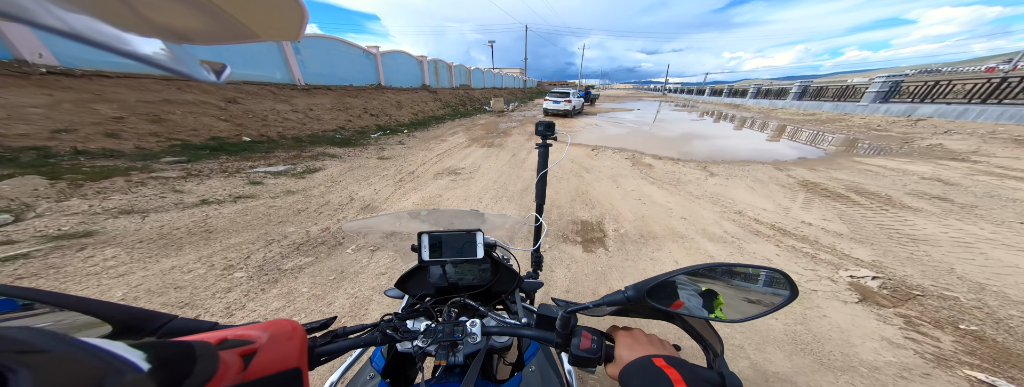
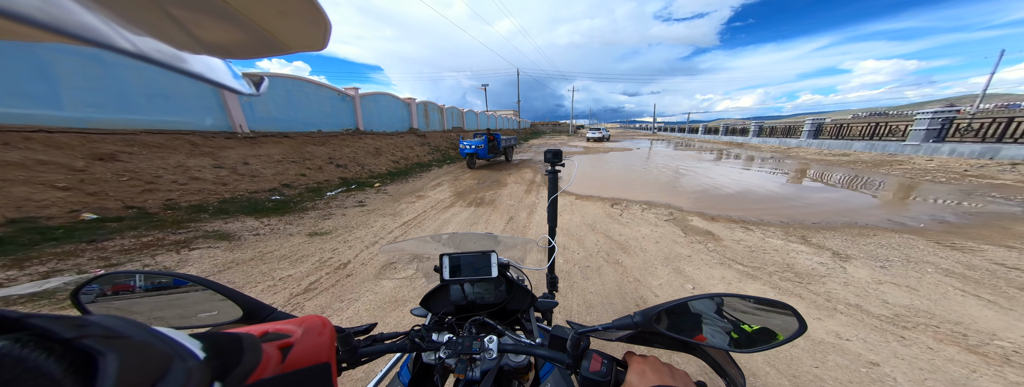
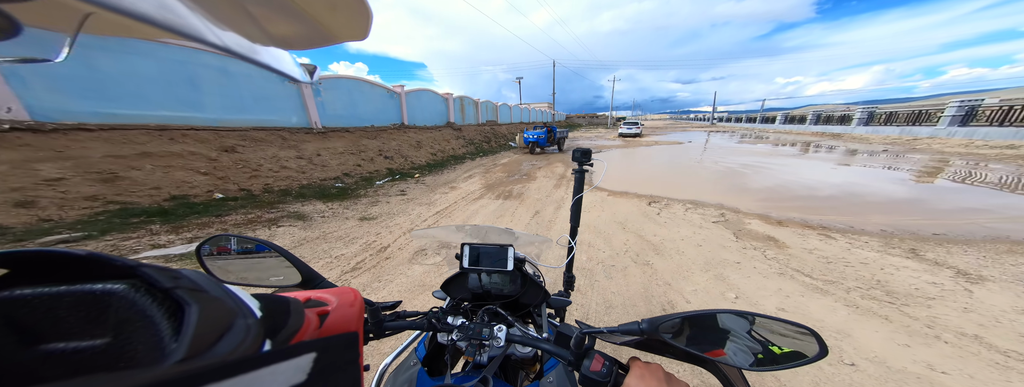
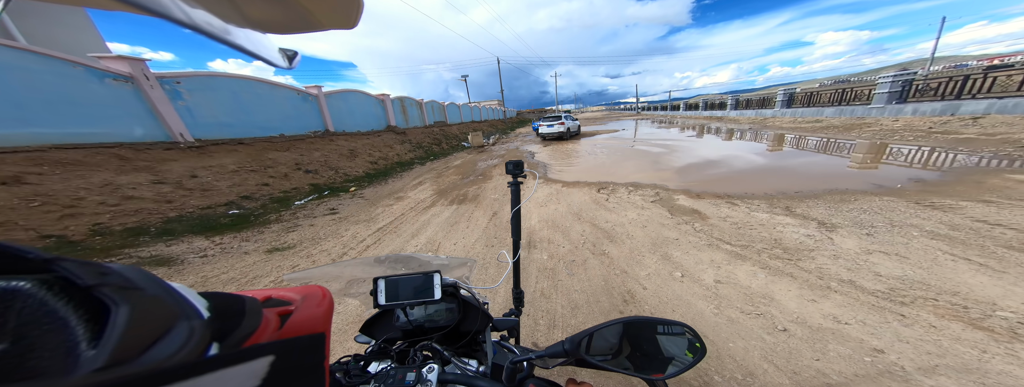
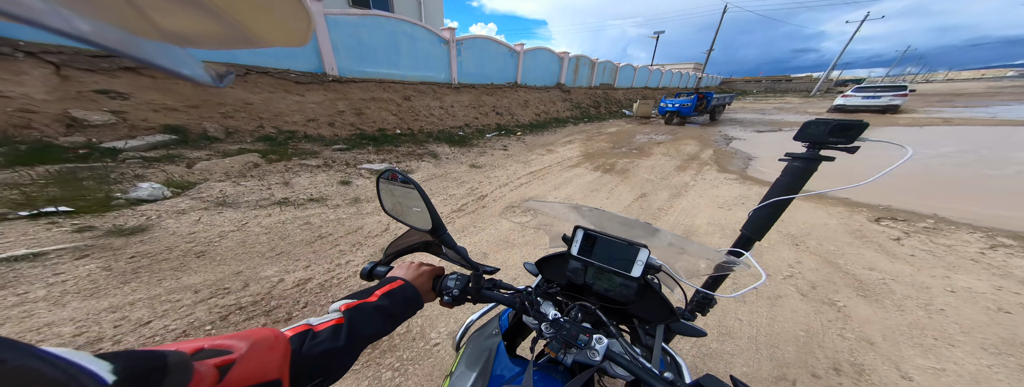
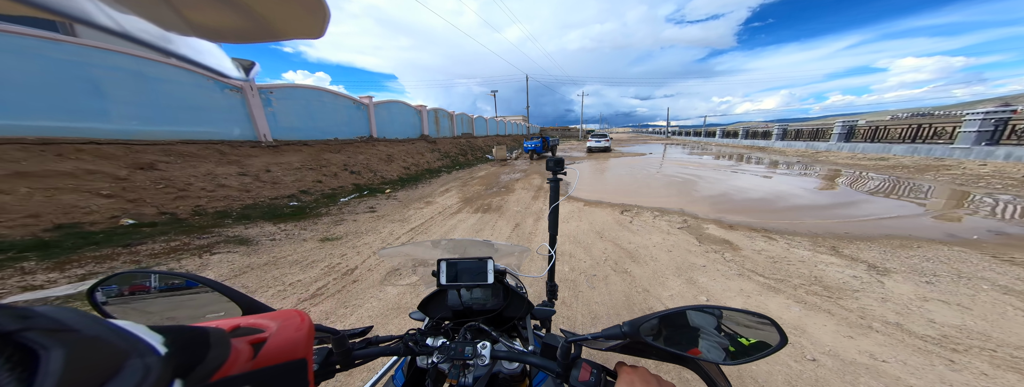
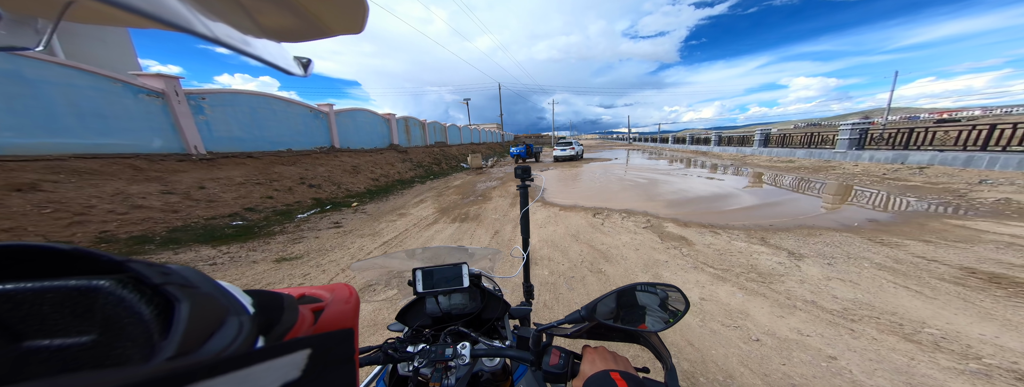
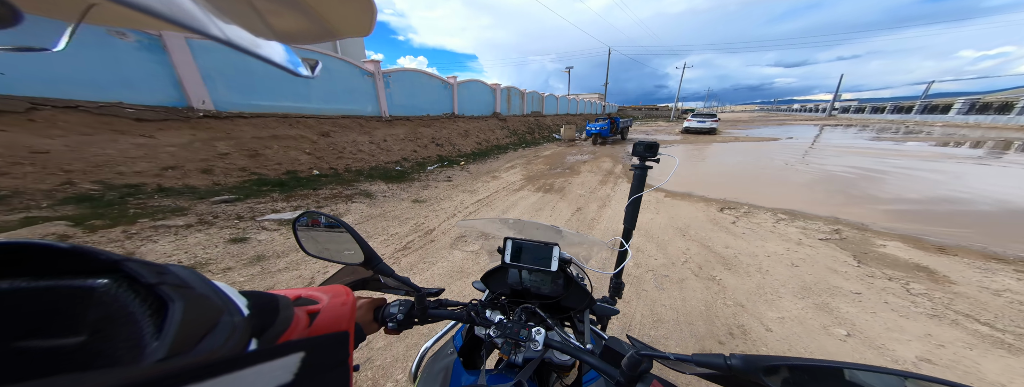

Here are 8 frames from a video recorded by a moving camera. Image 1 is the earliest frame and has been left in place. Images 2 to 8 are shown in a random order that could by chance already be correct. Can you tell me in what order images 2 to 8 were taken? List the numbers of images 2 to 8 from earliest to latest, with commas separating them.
4, 7, 6, 8, 5, 3, 2
